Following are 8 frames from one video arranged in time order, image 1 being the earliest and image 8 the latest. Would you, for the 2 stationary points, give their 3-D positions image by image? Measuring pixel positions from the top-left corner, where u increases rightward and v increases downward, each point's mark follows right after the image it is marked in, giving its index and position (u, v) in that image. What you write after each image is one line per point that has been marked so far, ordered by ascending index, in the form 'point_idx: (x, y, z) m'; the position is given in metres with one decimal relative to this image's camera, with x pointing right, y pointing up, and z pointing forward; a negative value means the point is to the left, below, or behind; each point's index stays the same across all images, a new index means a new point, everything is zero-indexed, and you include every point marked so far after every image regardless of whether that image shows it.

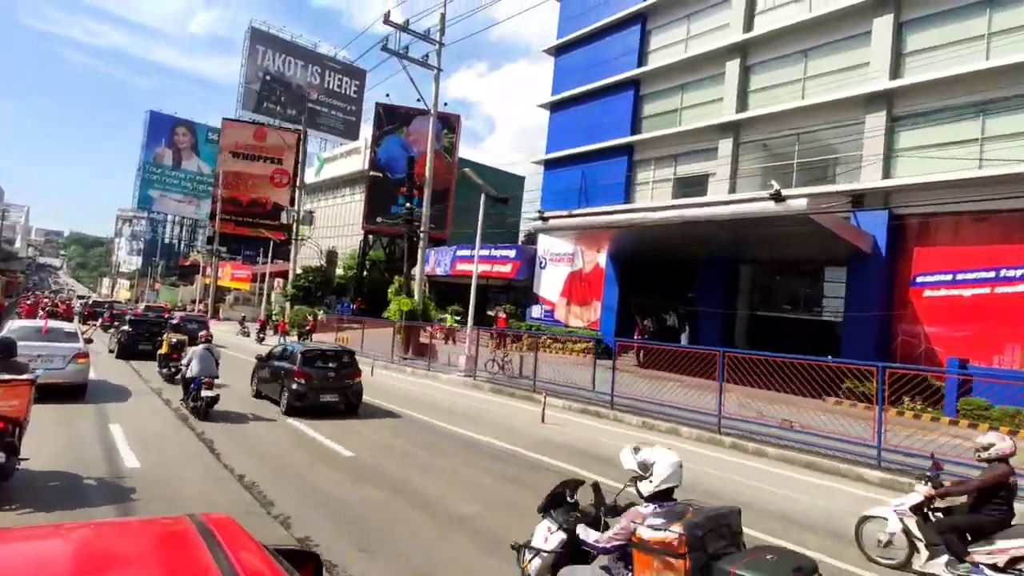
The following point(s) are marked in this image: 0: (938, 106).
0: (+13.4, +5.7, +17.7) m
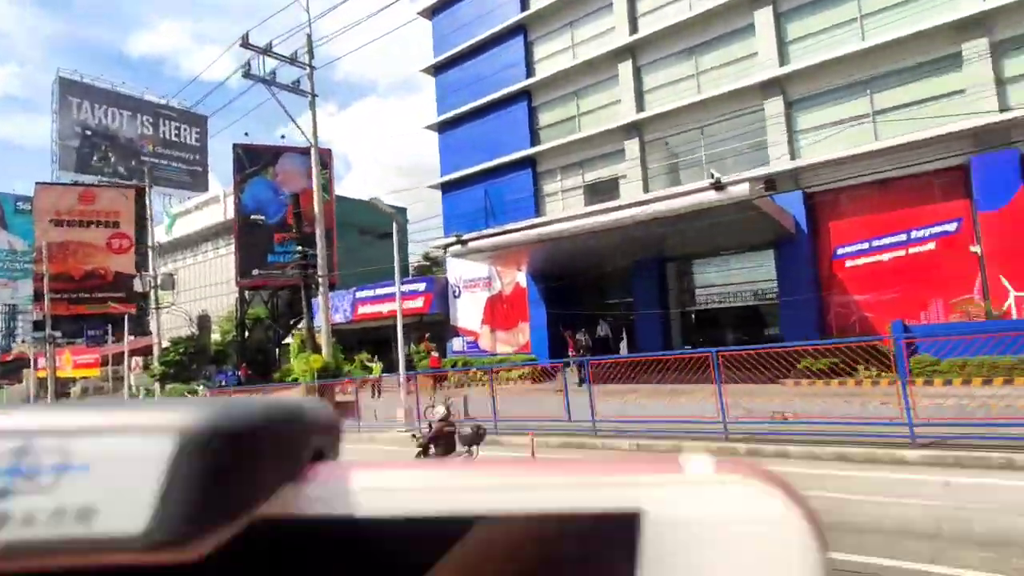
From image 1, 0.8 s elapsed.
0: (+10.4, +6.6, +18.7) m
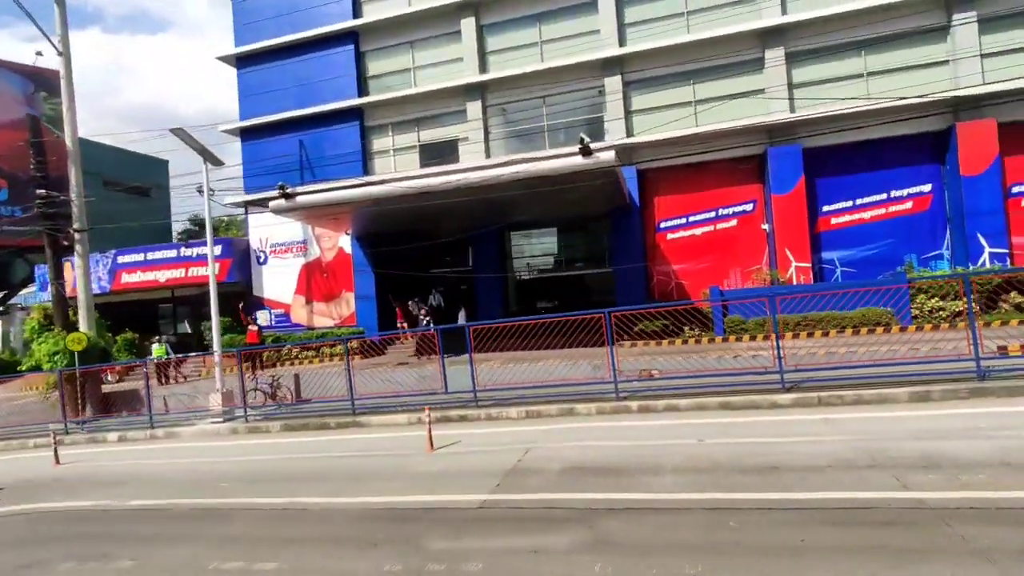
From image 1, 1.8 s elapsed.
0: (+5.3, +7.7, +20.2) m
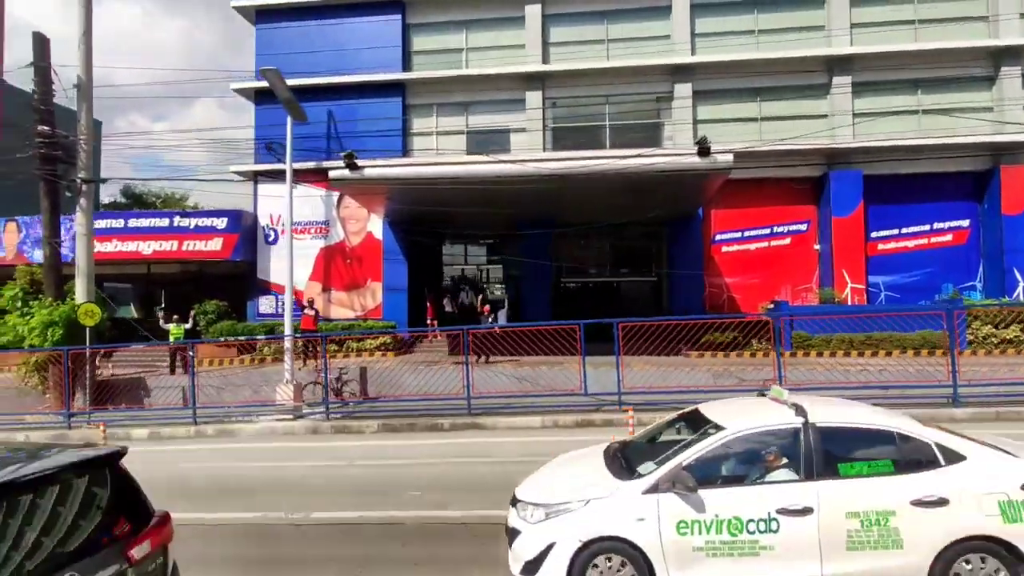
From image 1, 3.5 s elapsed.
0: (+7.8, +7.3, +20.3) m
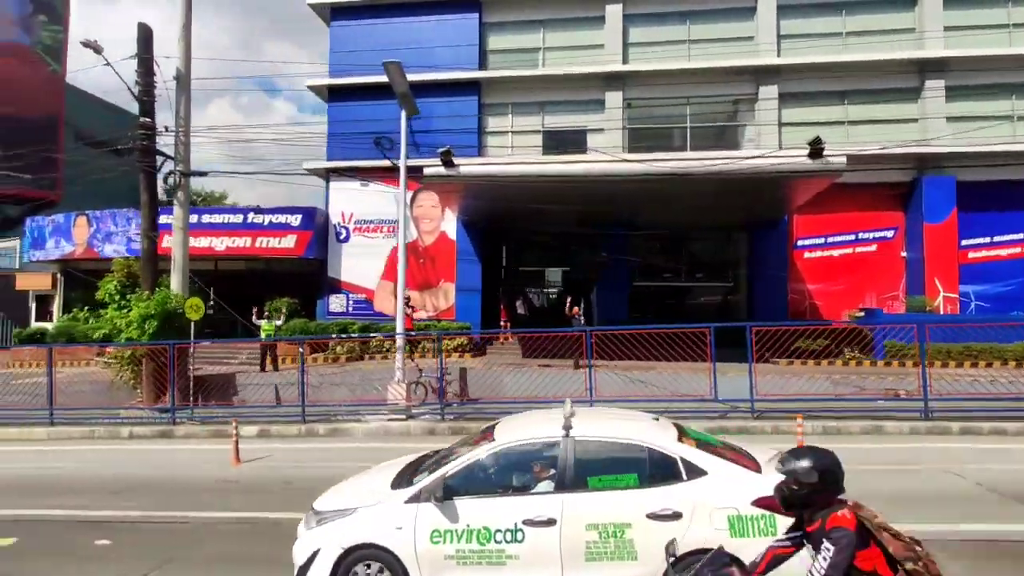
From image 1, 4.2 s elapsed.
0: (+10.6, +7.0, +19.9) m
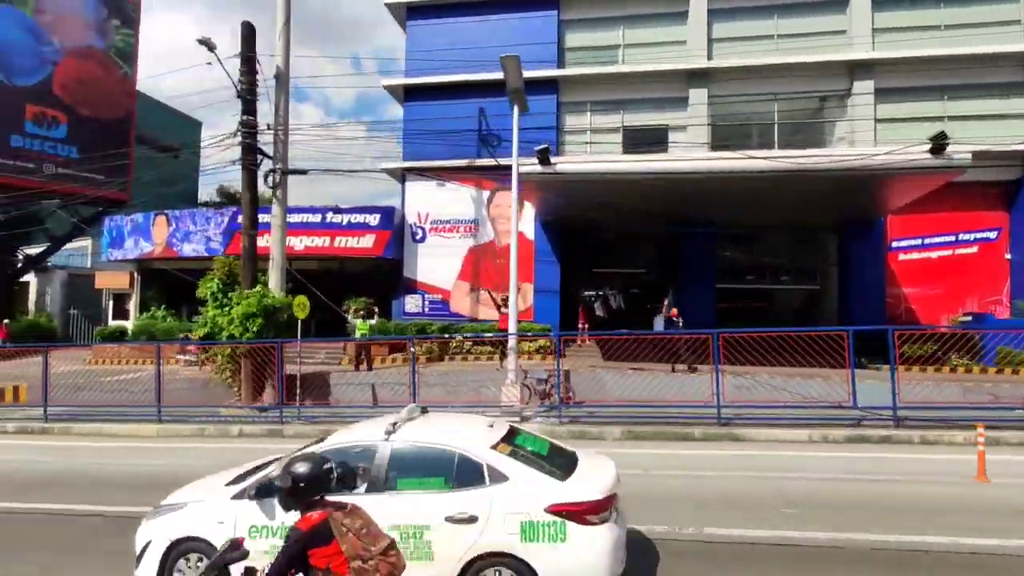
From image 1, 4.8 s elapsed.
0: (+13.5, +6.9, +19.1) m
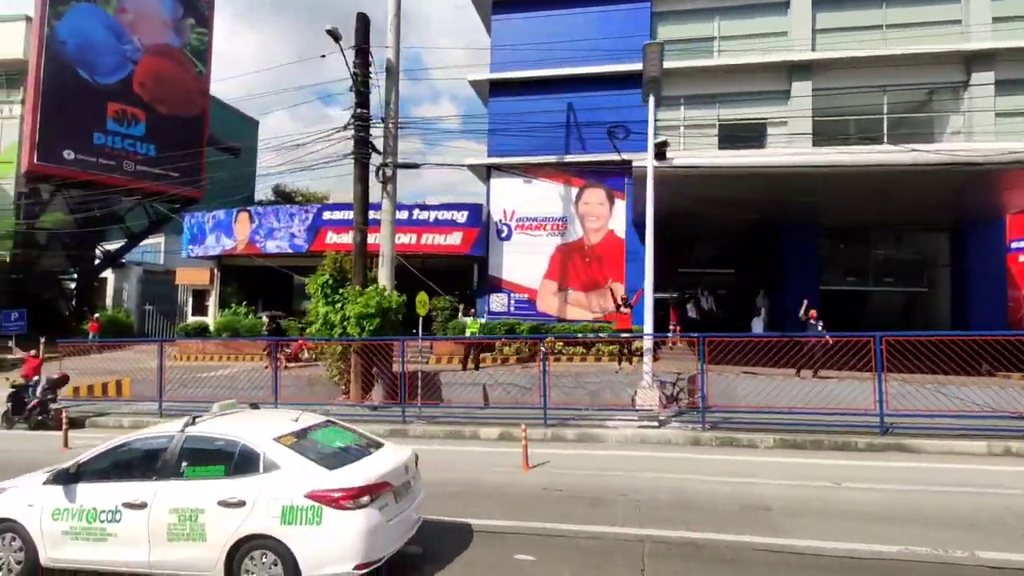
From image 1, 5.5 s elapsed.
0: (+16.7, +6.8, +18.1) m
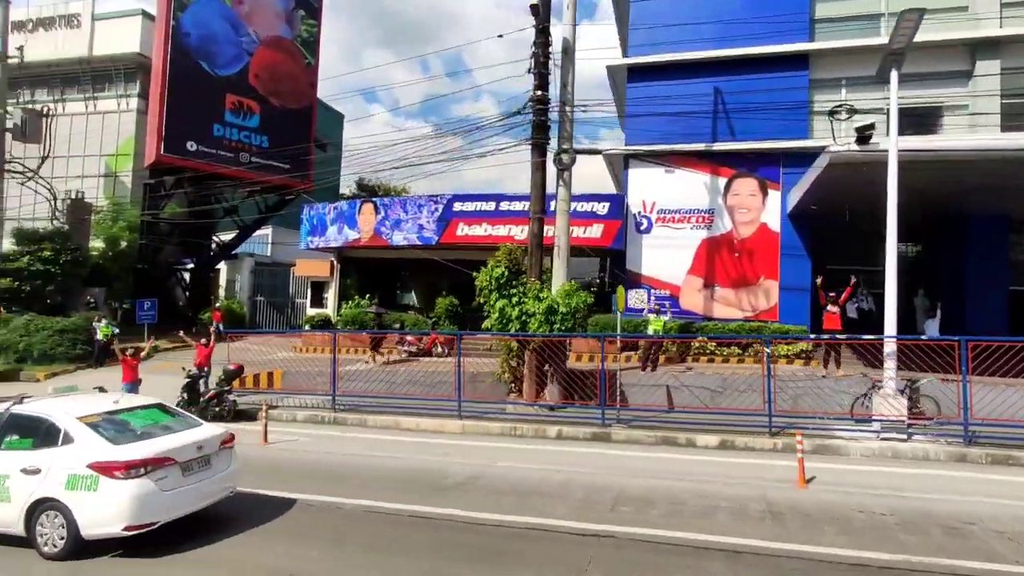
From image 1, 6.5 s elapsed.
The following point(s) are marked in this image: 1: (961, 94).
0: (+21.5, +6.8, +15.9) m
1: (+14.2, +6.2, +17.9) m
